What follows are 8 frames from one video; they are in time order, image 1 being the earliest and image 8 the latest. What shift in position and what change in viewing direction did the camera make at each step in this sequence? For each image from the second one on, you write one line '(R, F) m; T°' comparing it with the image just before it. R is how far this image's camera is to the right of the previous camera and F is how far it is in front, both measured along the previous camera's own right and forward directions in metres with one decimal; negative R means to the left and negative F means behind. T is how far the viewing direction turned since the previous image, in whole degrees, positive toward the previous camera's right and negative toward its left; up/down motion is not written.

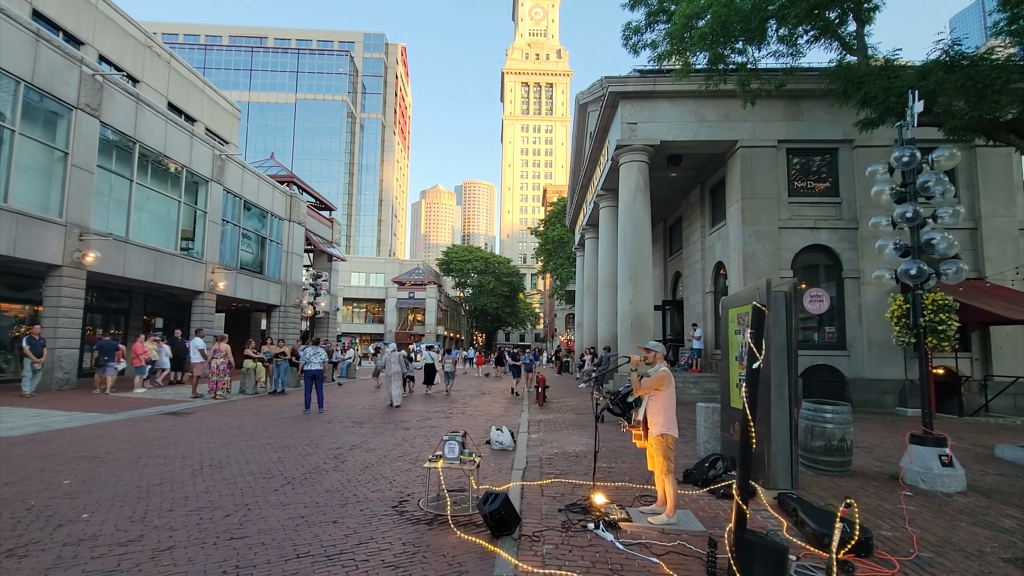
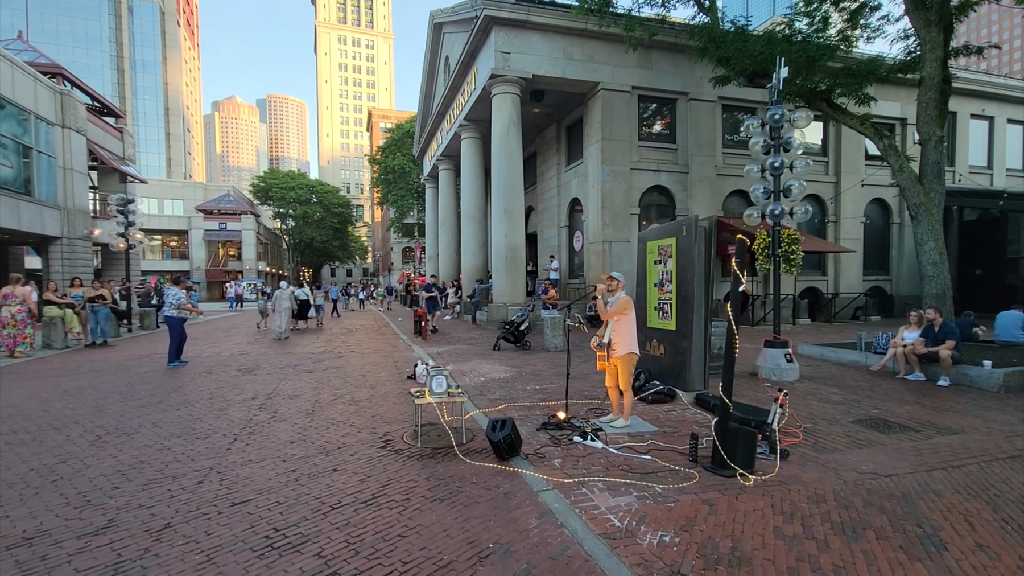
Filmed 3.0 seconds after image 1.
(-1.8, +0.3) m; +20°
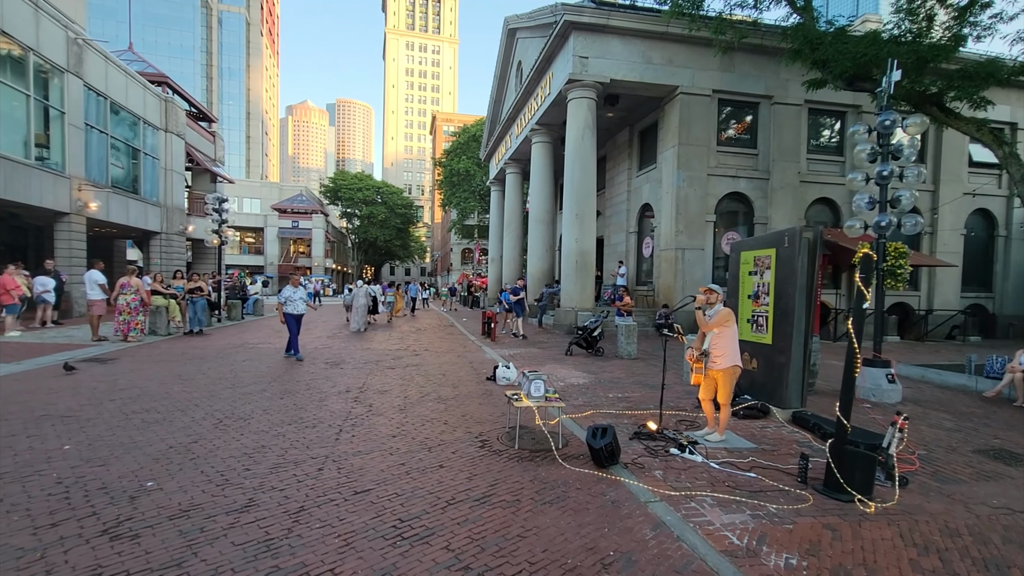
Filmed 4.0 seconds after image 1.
(-0.5, -0.1) m; -6°
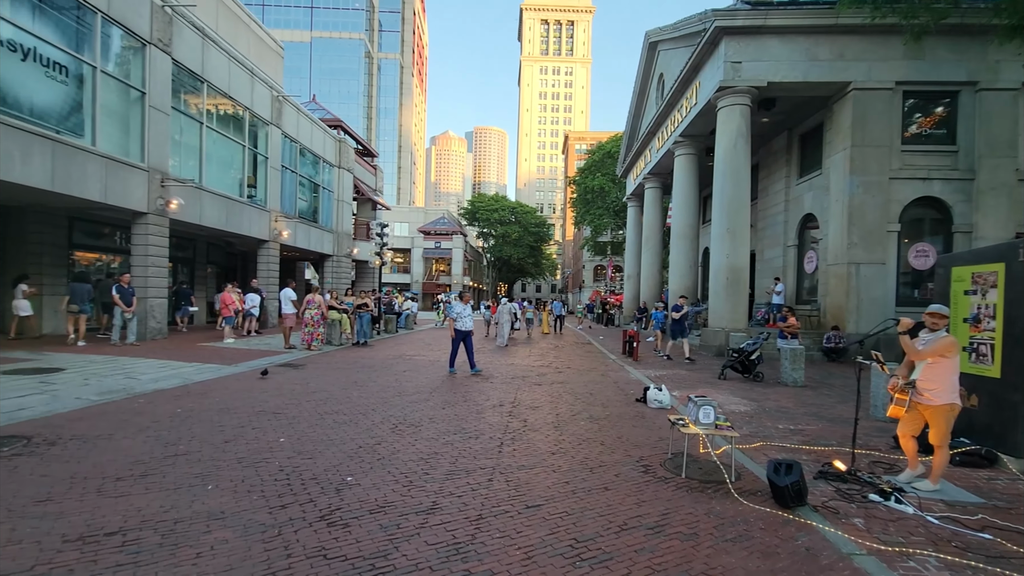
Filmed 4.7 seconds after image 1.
(-0.3, -0.1) m; -15°
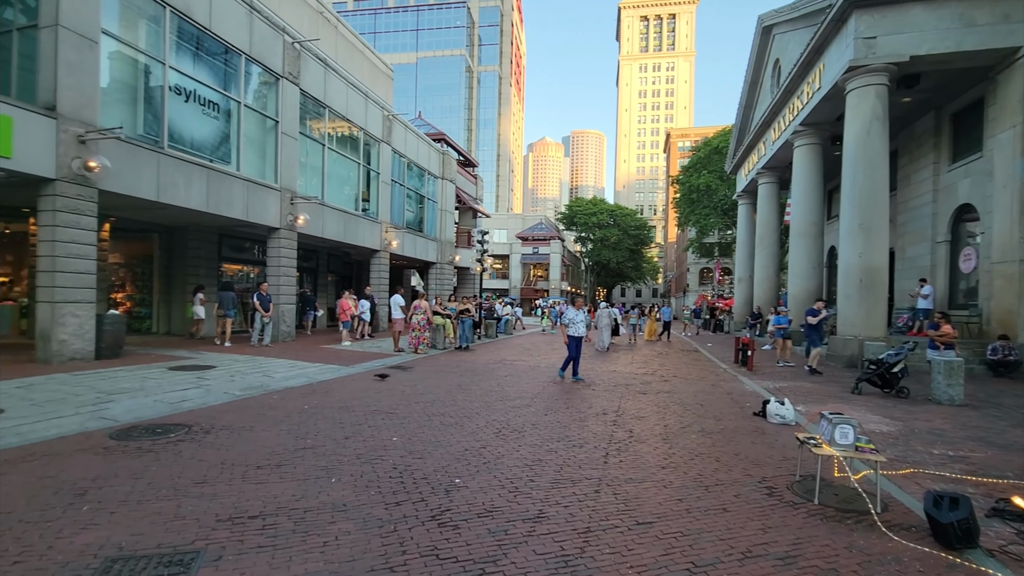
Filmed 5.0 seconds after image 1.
(-0.1, +0.1) m; -11°
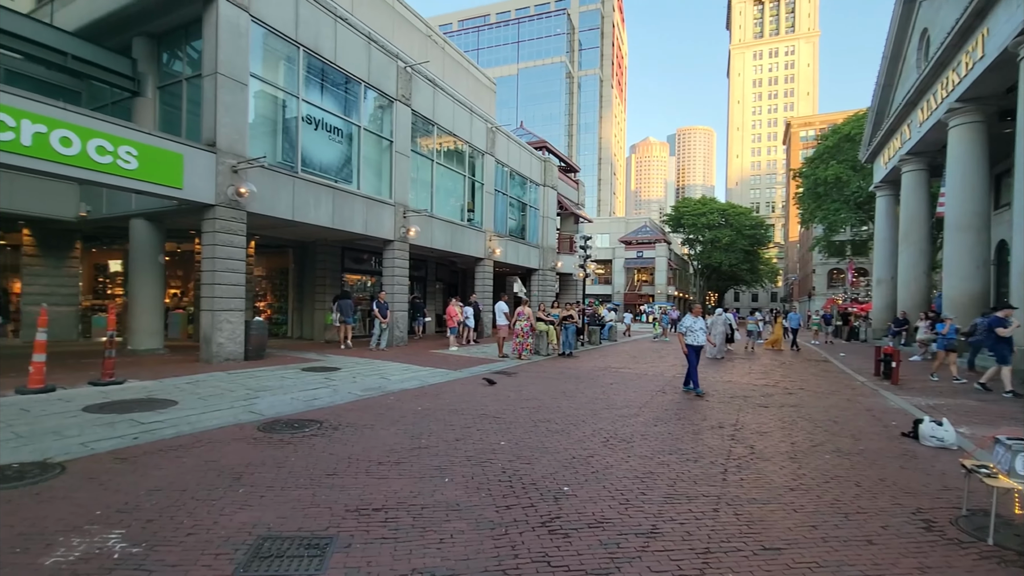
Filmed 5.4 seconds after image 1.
(-0.1, 0.0) m; -12°
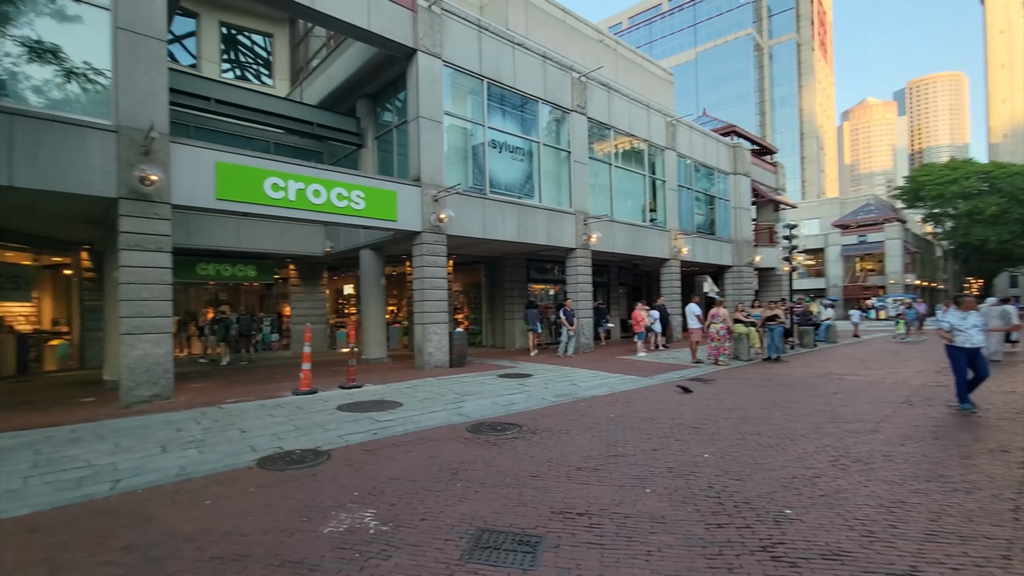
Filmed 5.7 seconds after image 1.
(-0.1, 0.0) m; -21°
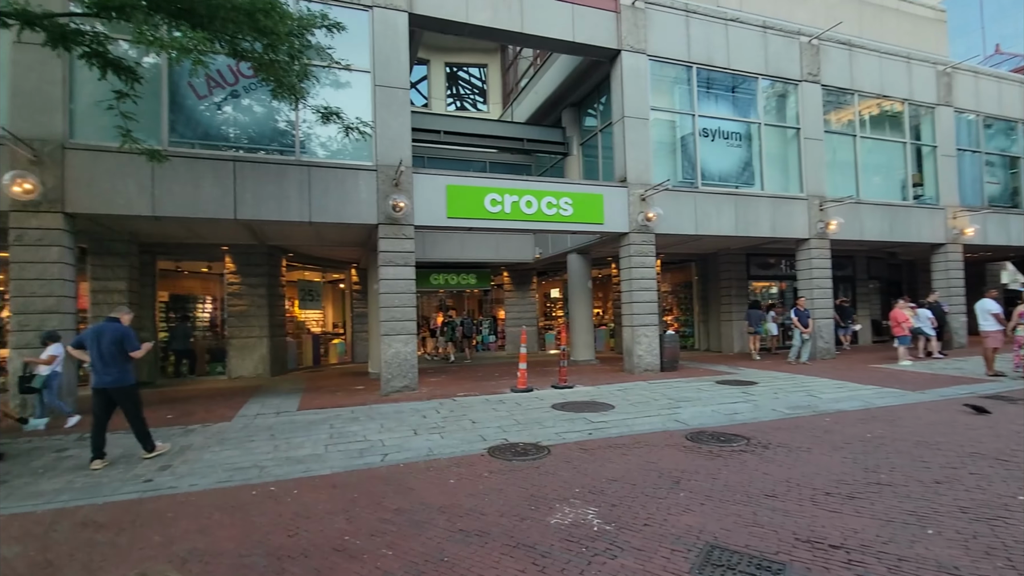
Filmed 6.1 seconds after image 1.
(-0.2, 0.0) m; -23°
